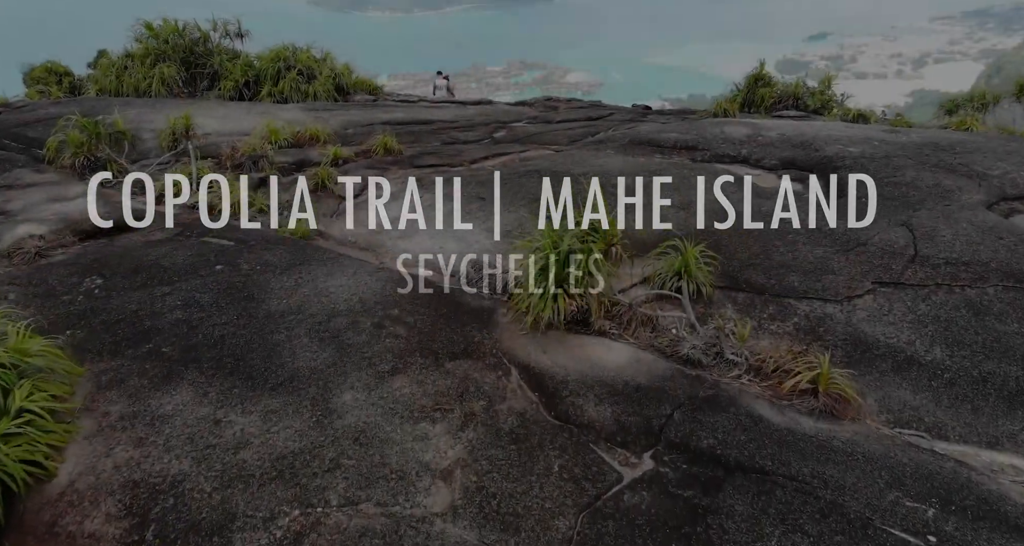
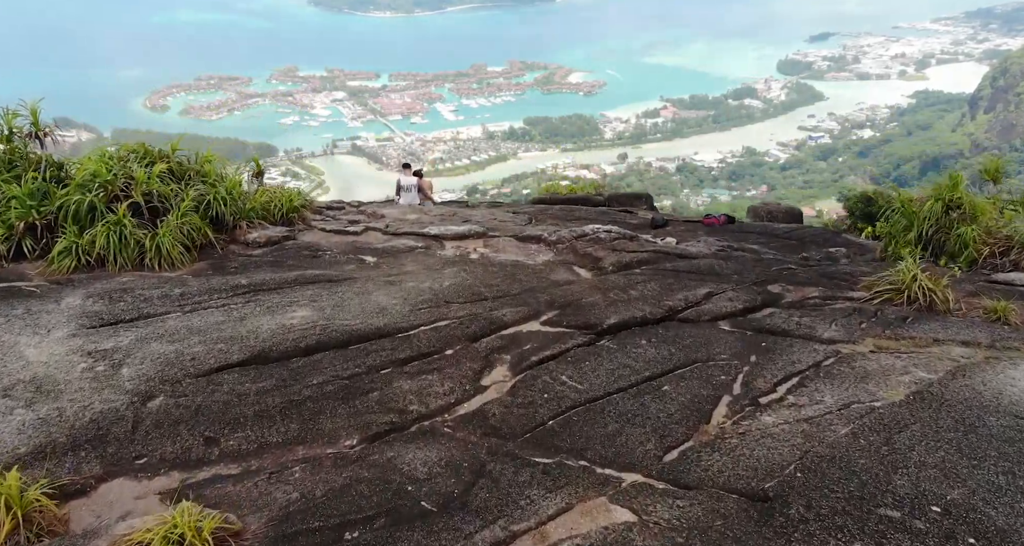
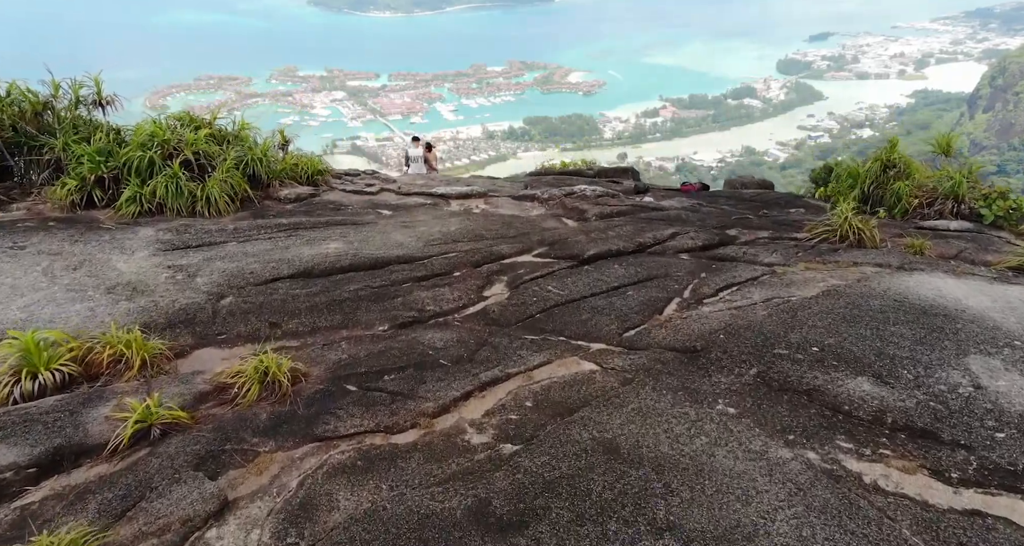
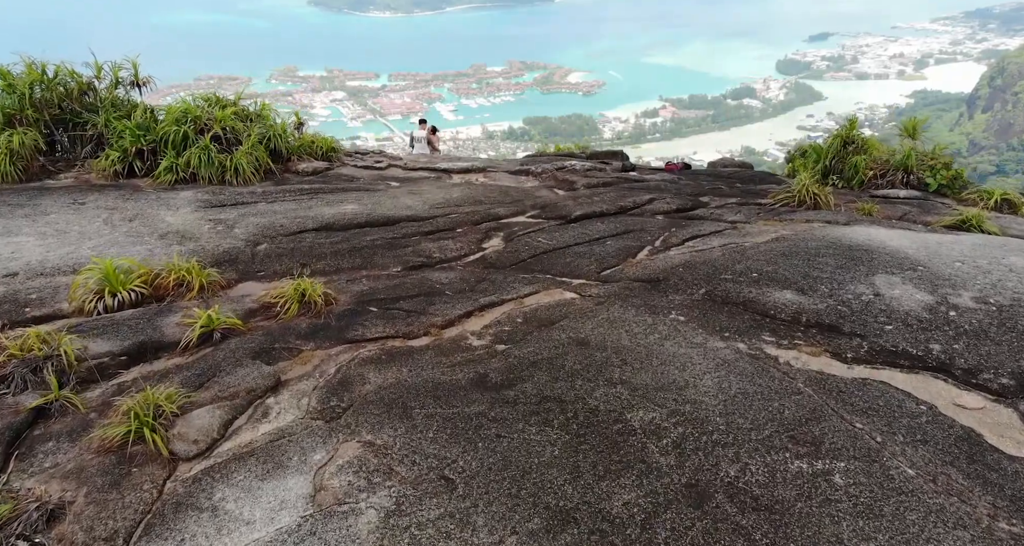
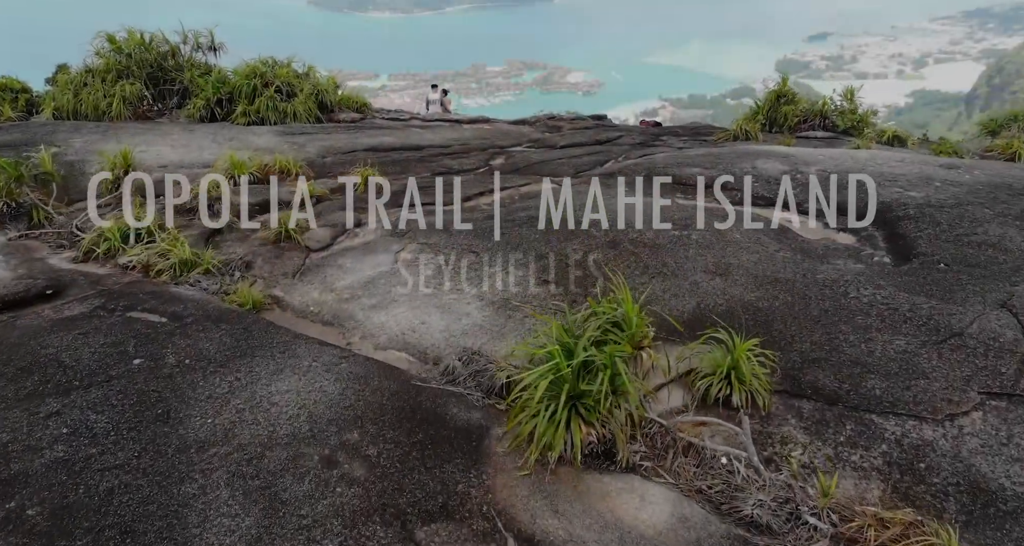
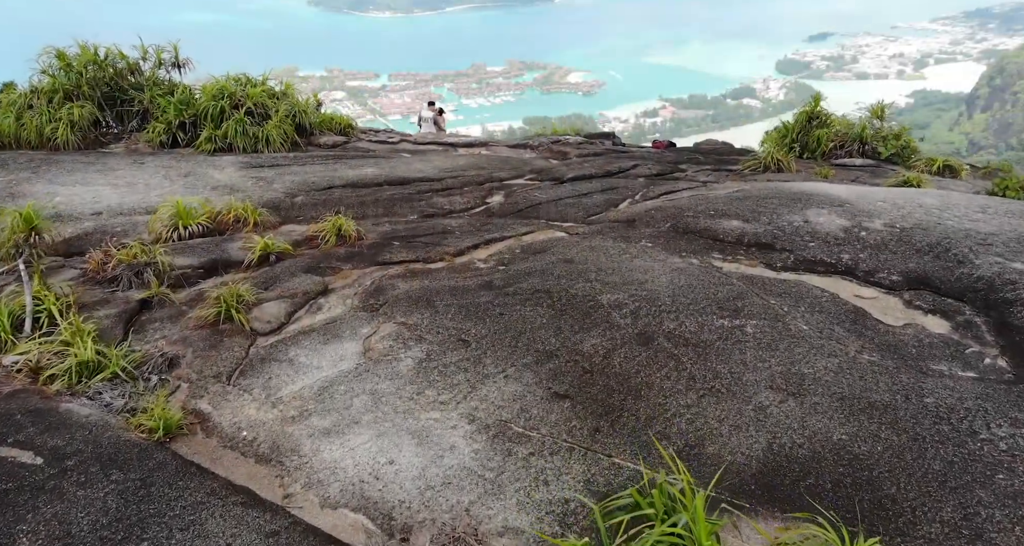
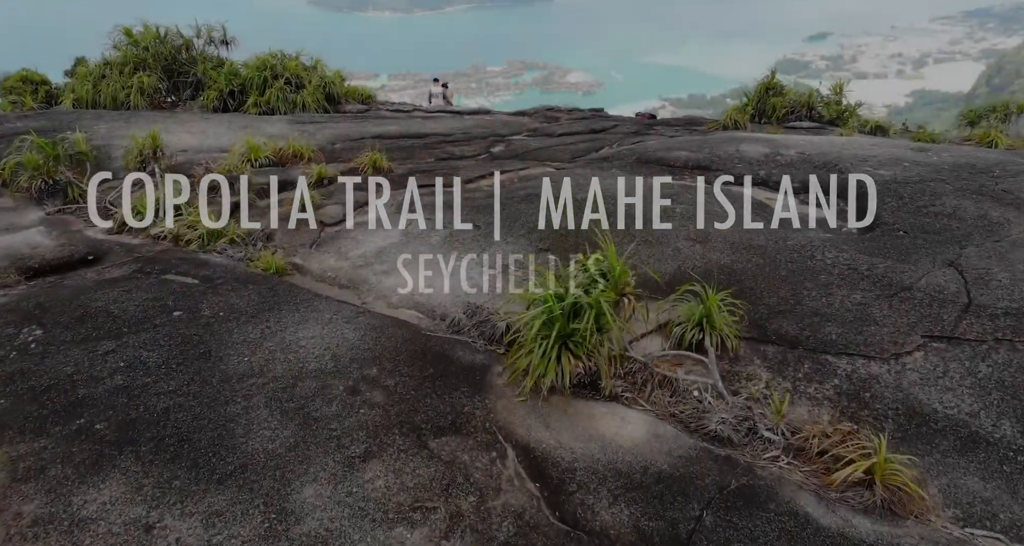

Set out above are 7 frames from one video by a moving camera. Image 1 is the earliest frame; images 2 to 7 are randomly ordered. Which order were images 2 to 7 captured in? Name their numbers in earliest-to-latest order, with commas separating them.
7, 5, 6, 4, 3, 2
